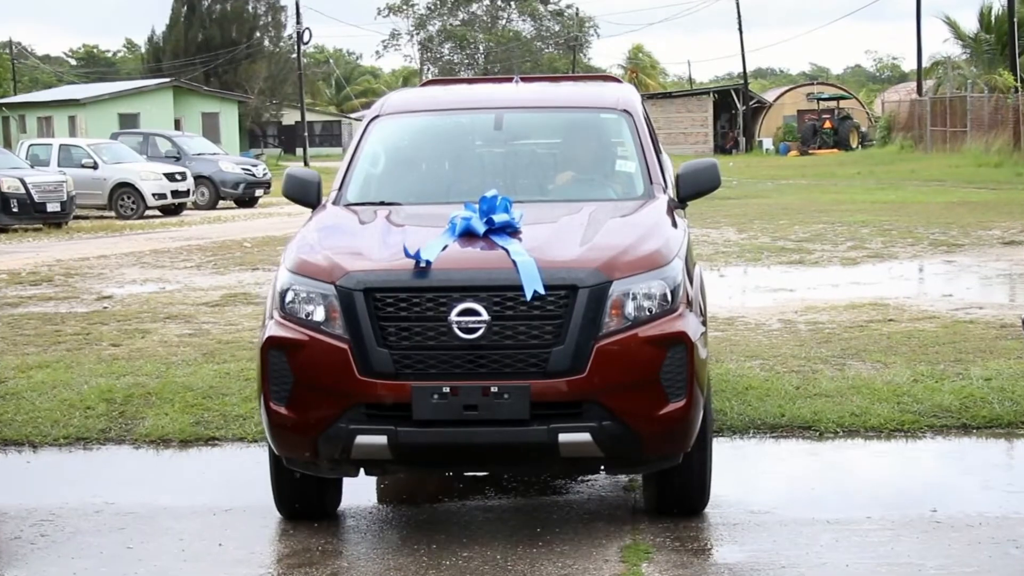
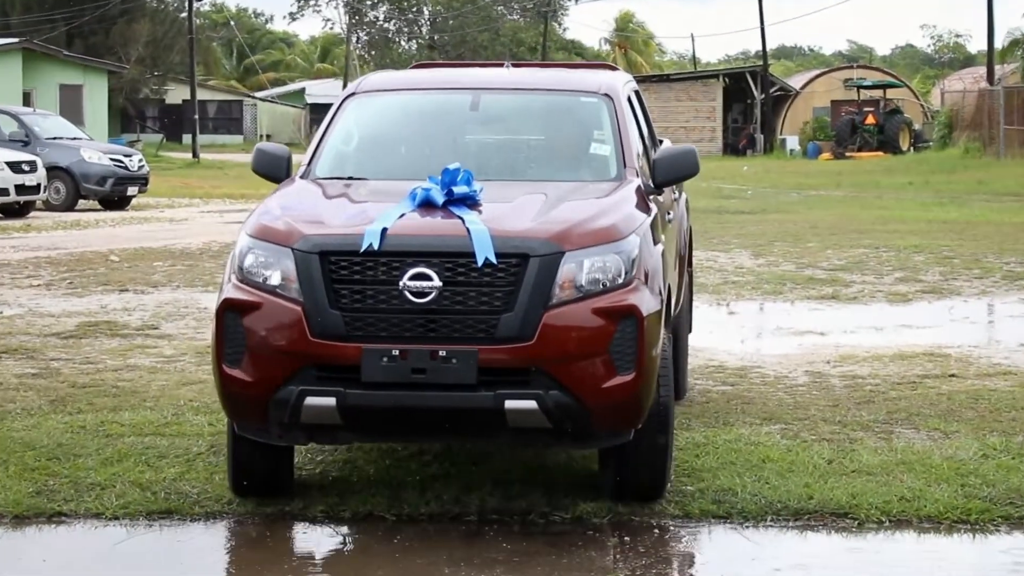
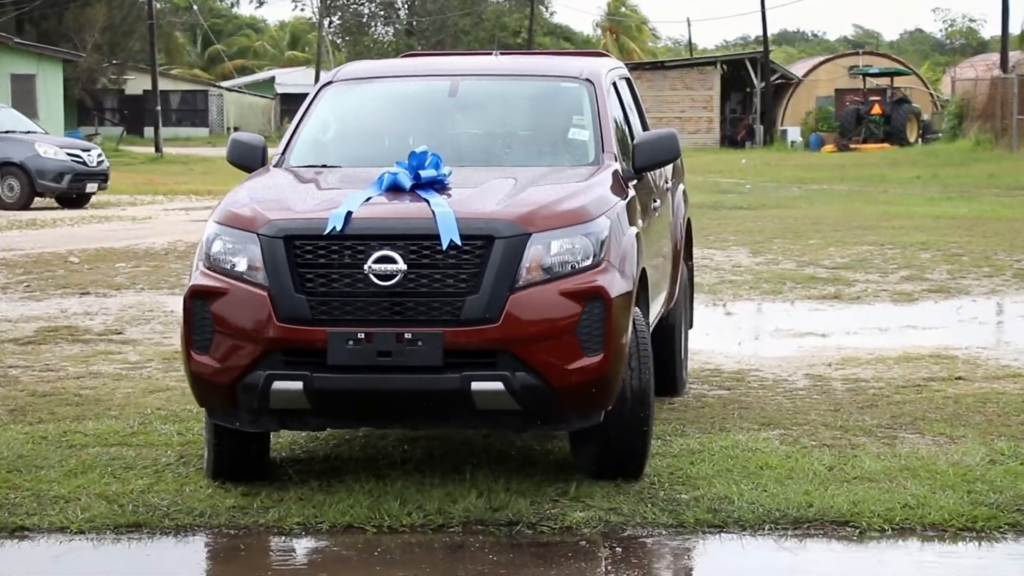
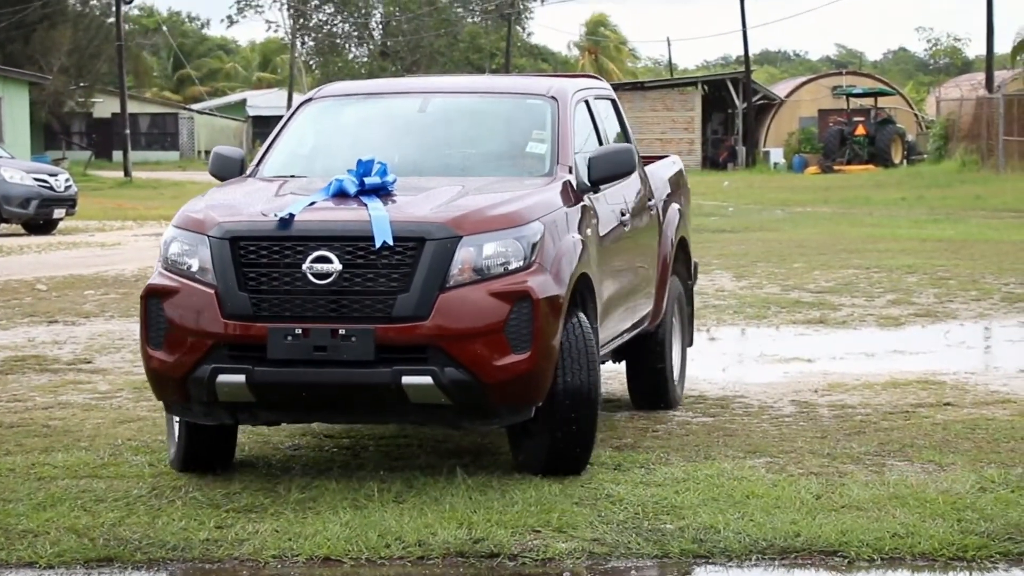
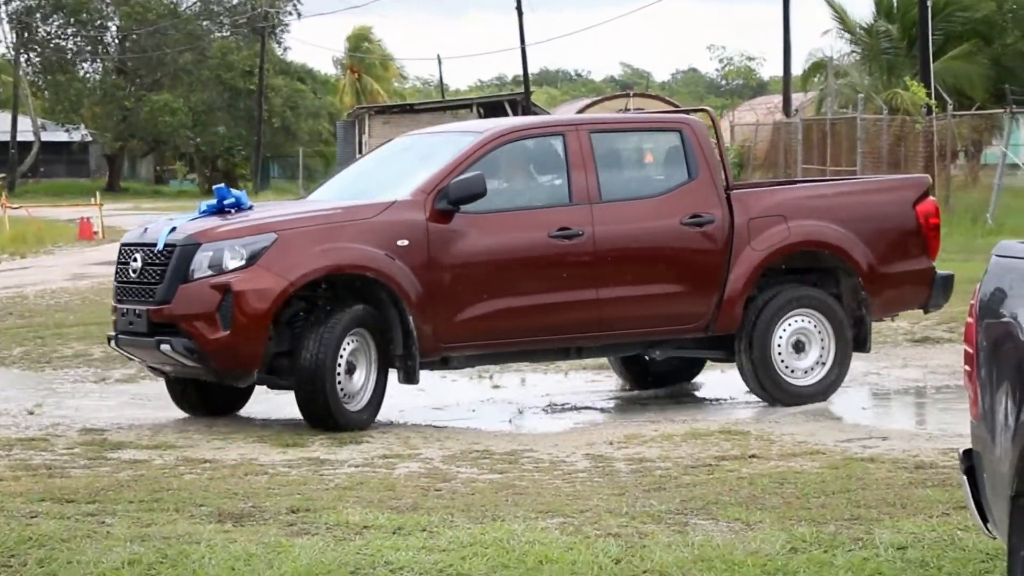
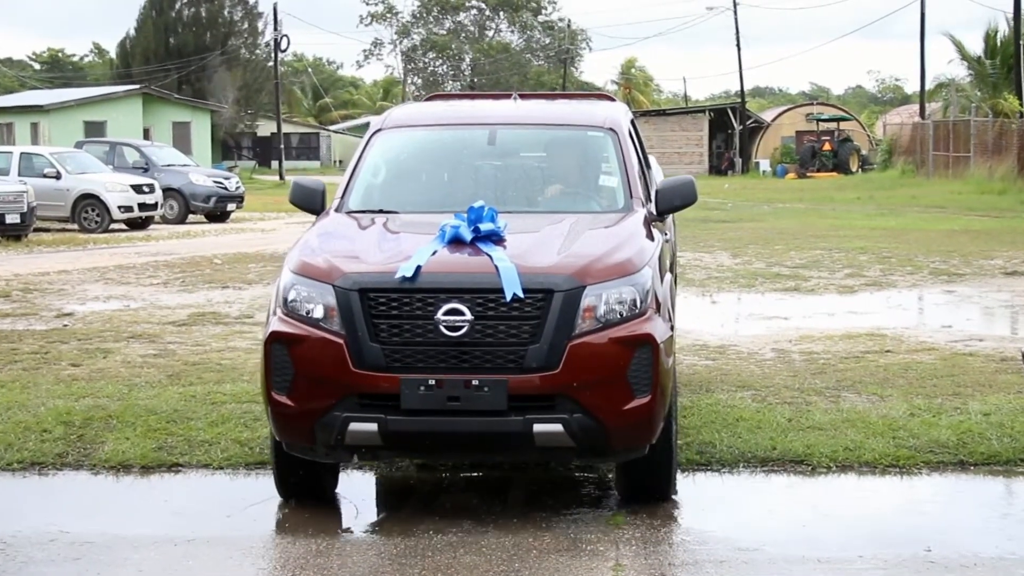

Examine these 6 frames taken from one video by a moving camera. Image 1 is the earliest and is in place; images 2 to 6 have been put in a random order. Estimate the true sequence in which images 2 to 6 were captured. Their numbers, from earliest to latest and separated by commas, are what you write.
6, 2, 3, 4, 5
